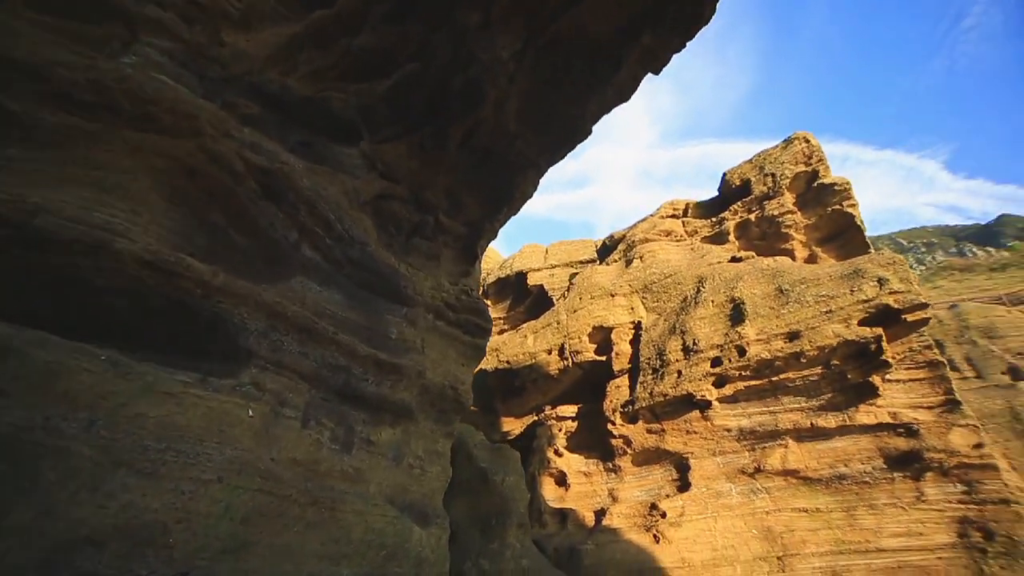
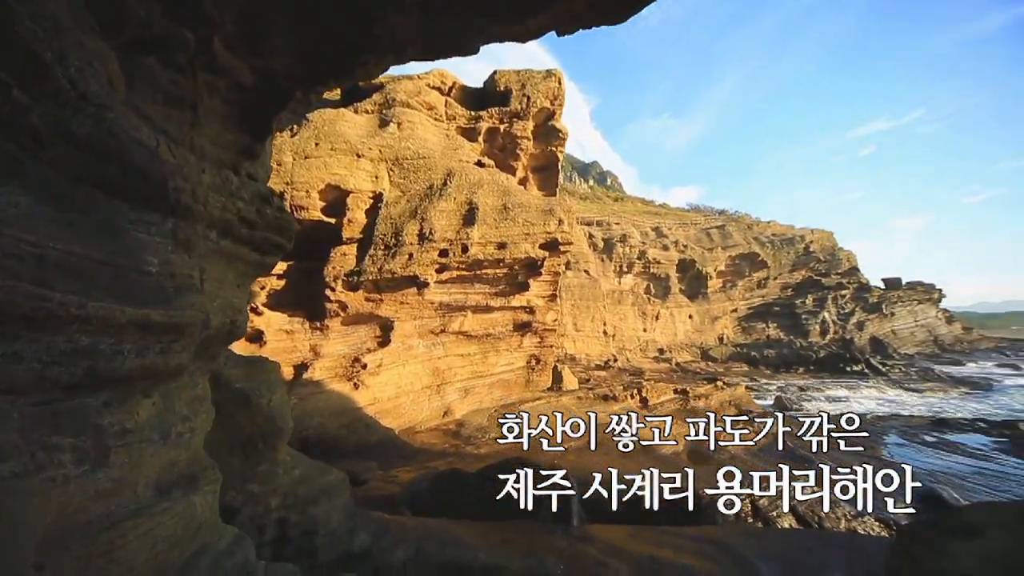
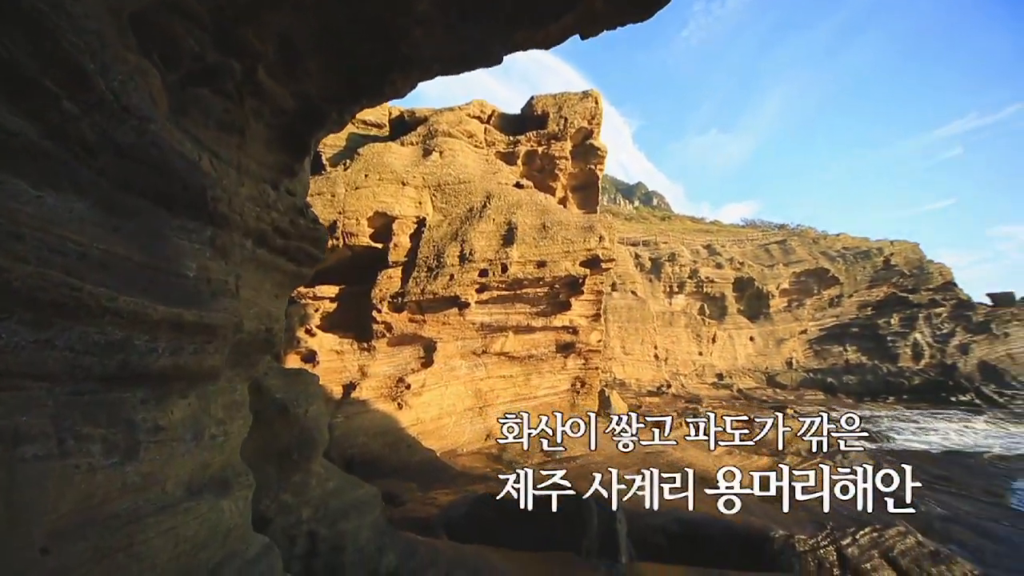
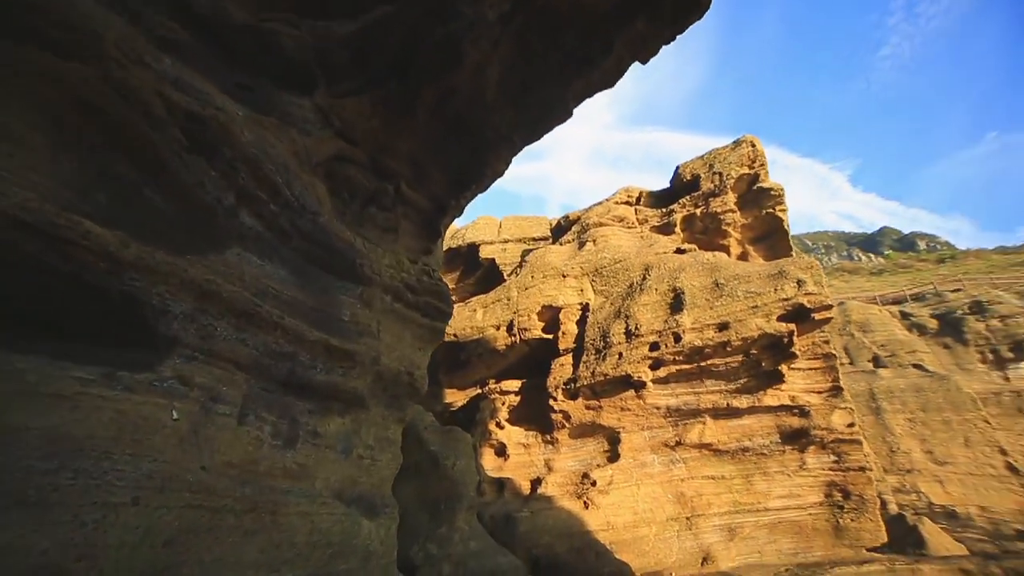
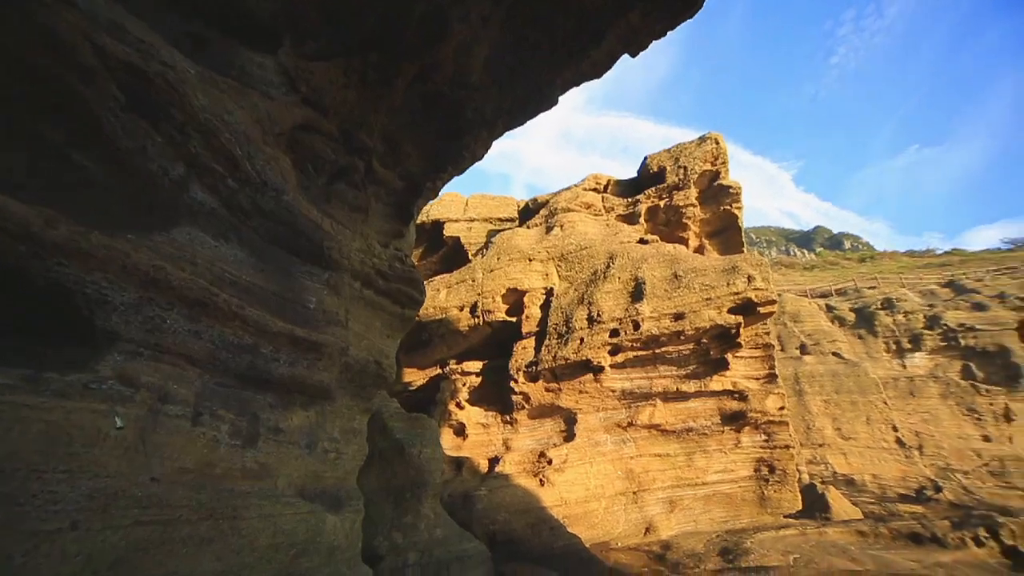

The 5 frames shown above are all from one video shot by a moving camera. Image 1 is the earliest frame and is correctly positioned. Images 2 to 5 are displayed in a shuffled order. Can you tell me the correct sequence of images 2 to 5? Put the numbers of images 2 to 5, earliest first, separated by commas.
4, 5, 3, 2
